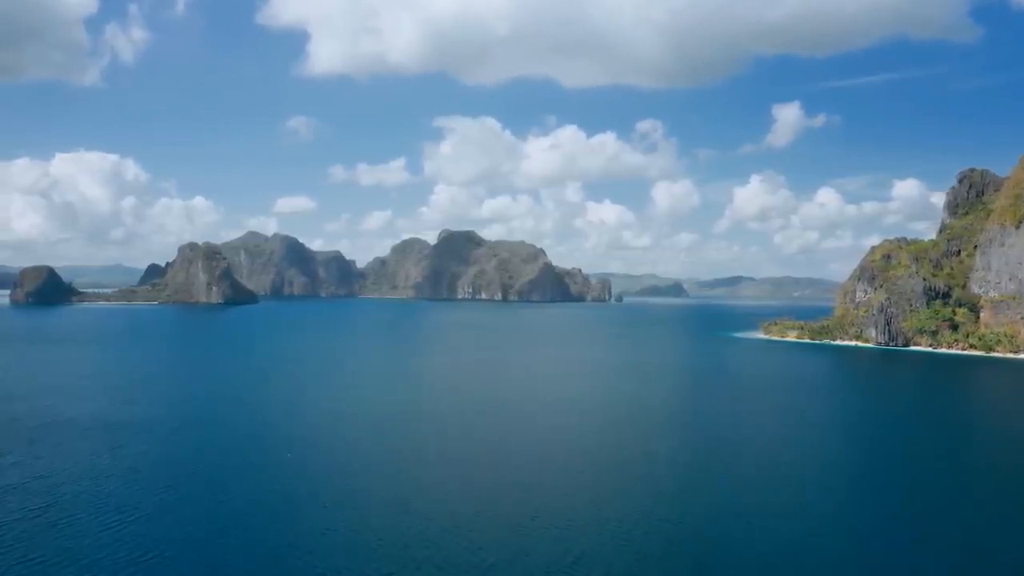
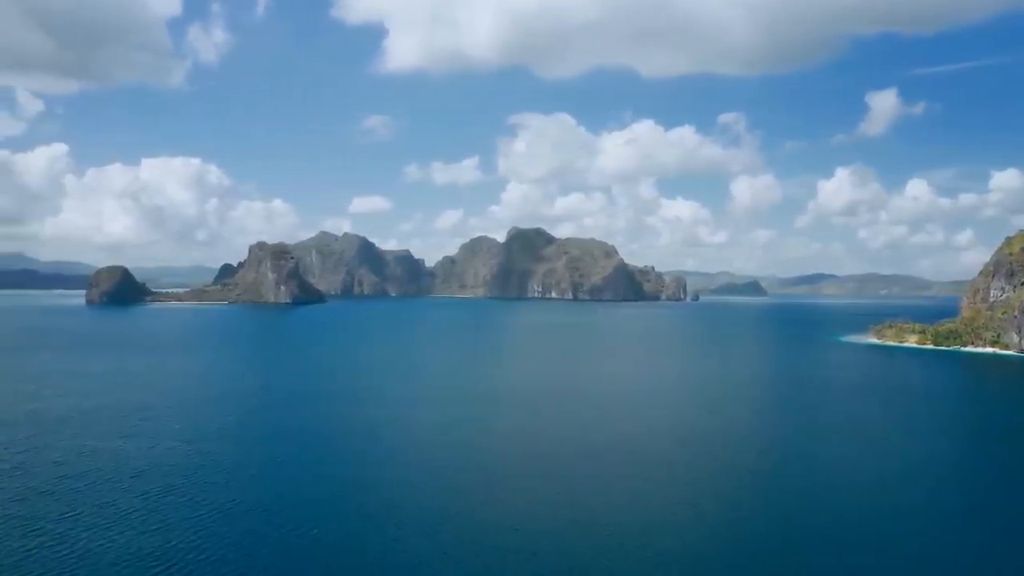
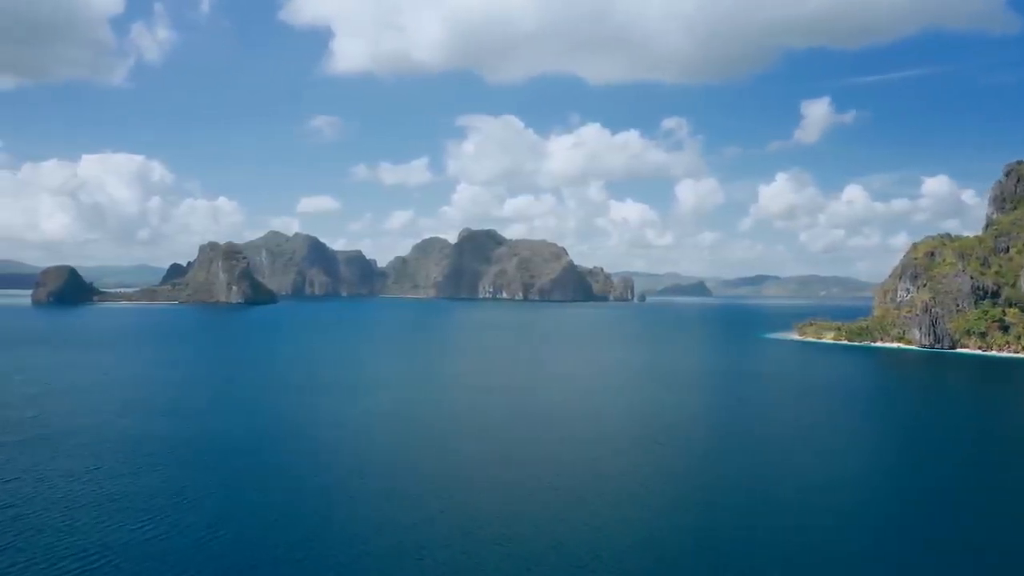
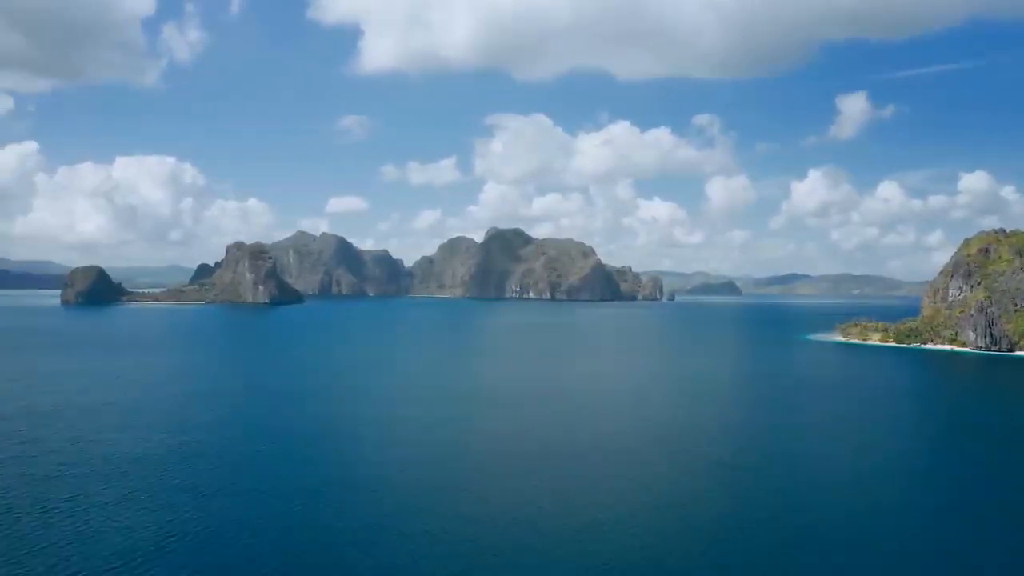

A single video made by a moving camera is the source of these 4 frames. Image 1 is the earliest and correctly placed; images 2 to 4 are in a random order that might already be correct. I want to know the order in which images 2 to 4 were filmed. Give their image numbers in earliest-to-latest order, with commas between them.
3, 4, 2
